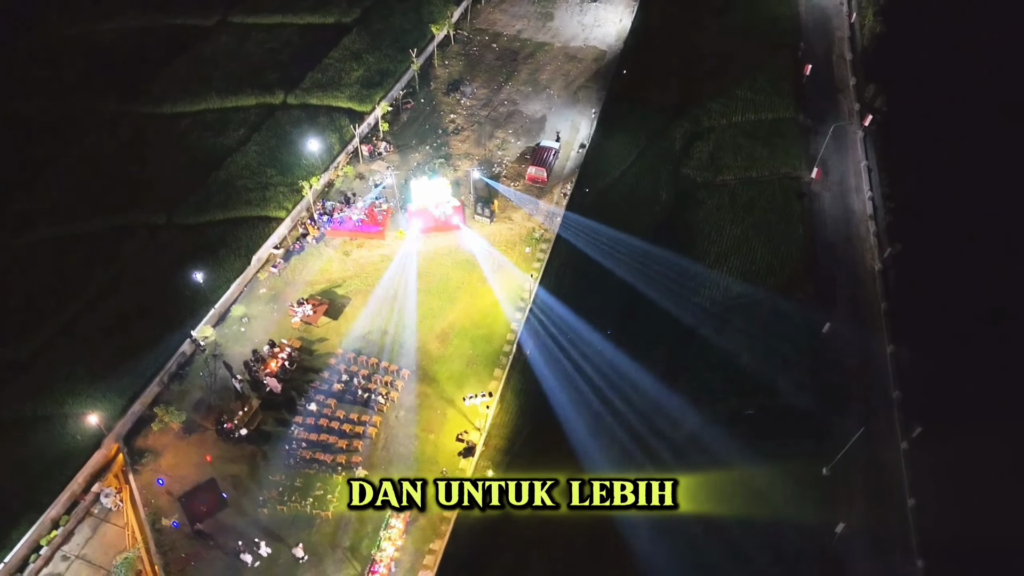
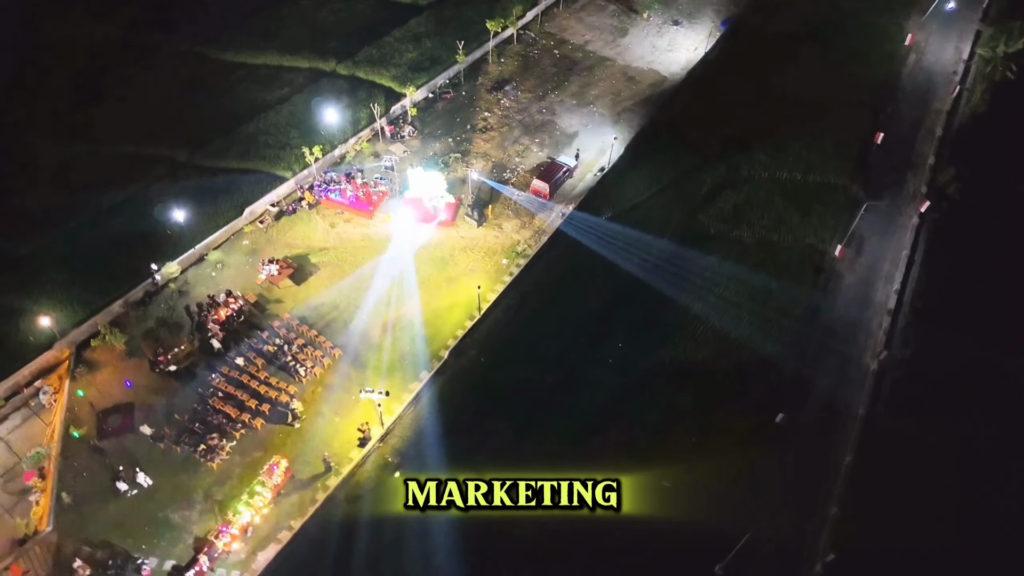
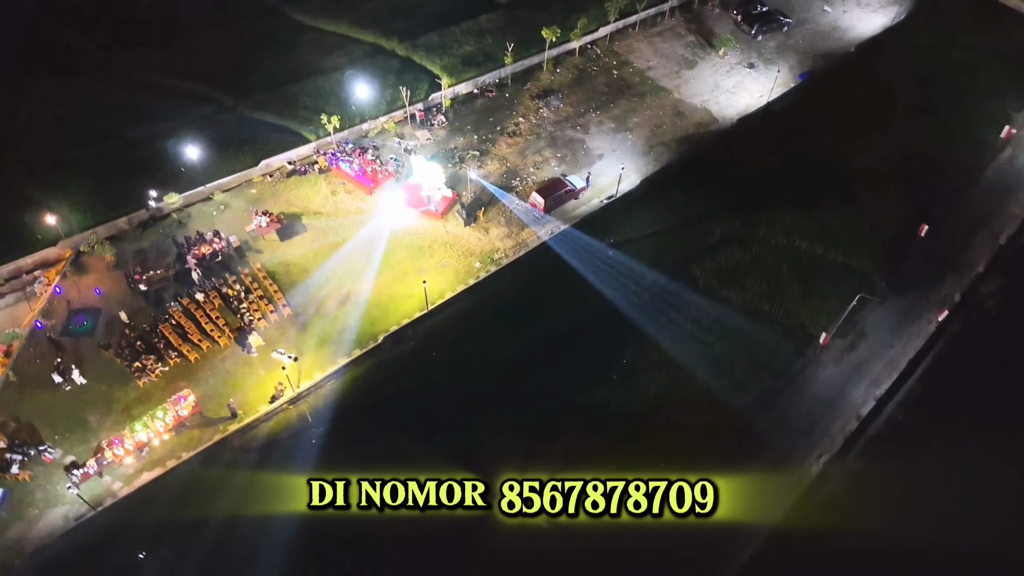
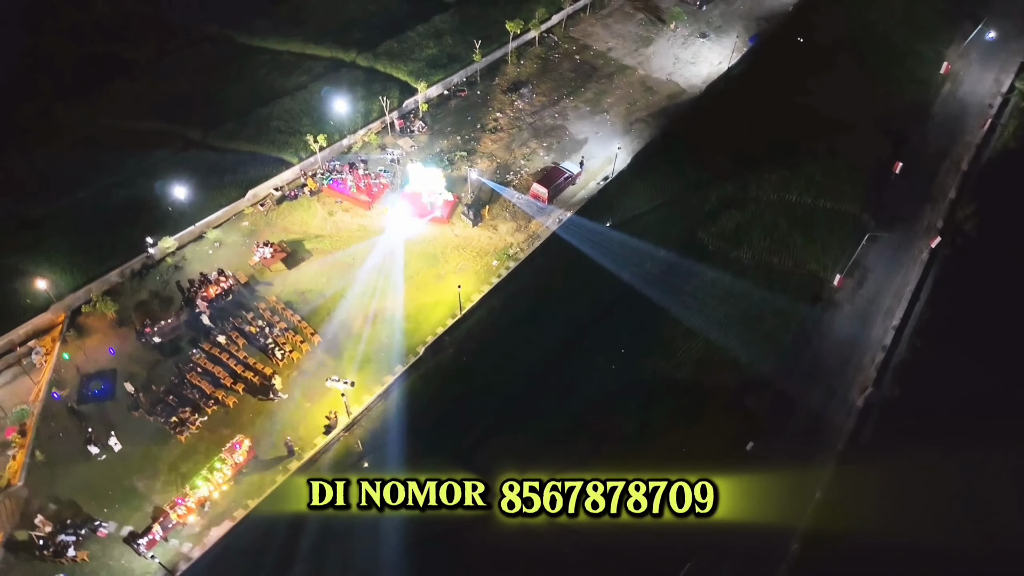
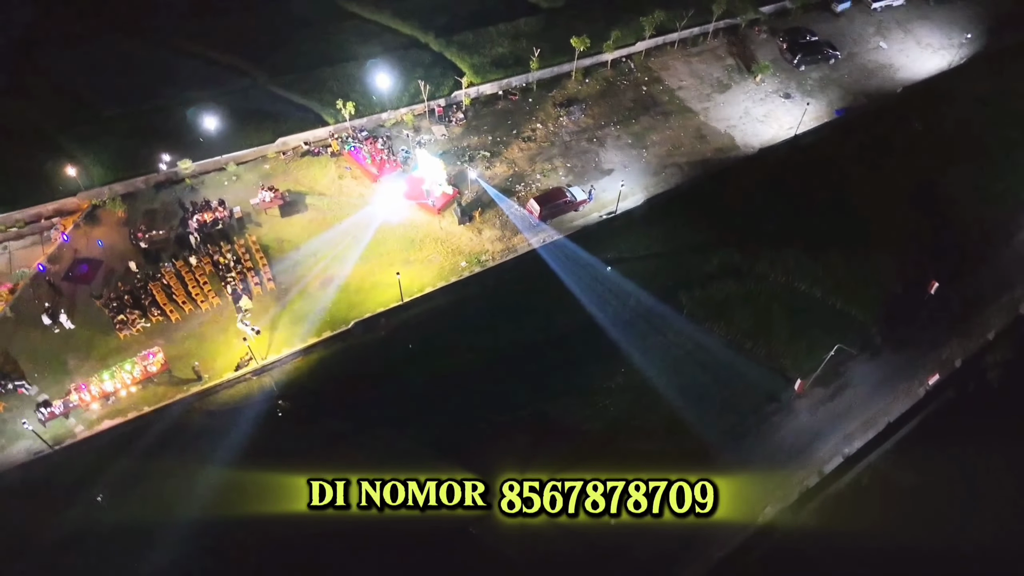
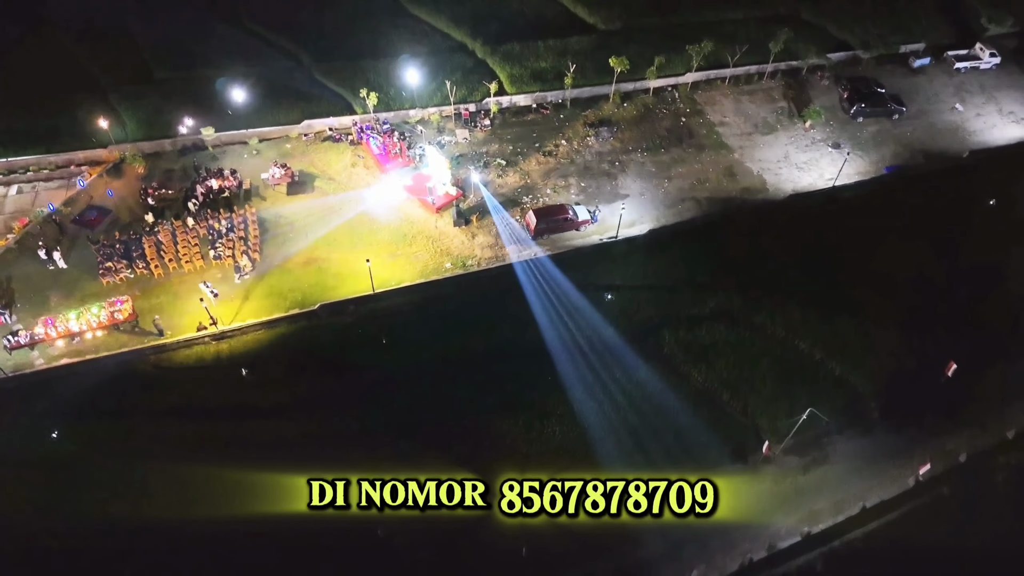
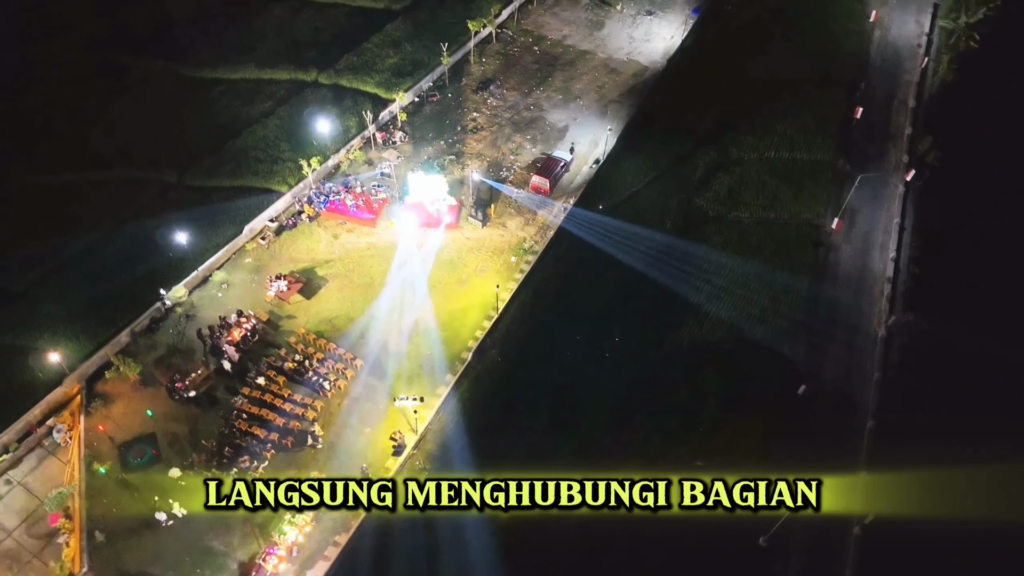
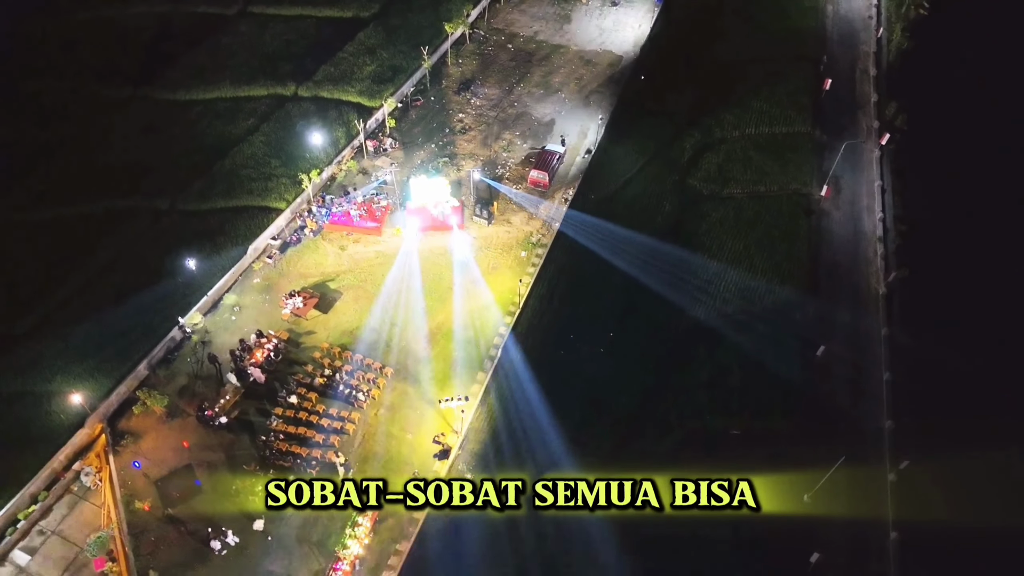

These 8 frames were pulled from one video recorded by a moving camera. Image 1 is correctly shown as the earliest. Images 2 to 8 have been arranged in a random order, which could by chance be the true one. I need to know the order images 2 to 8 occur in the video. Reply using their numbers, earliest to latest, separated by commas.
8, 7, 2, 4, 3, 5, 6
